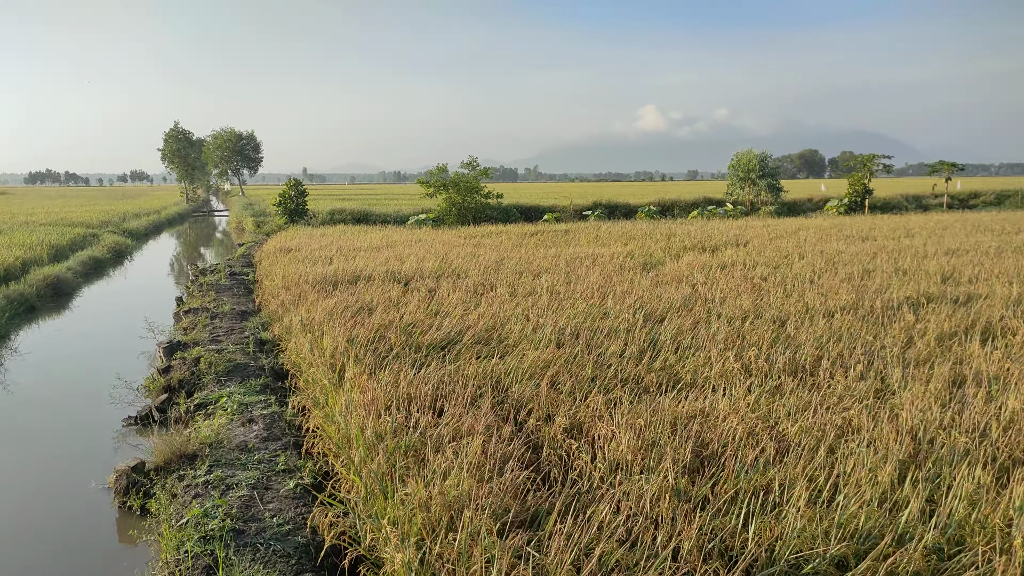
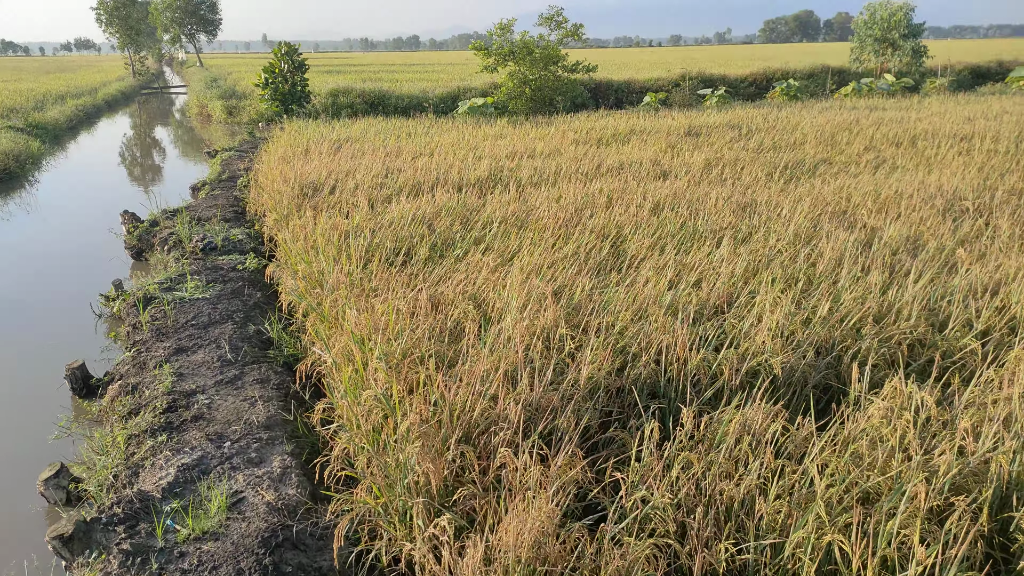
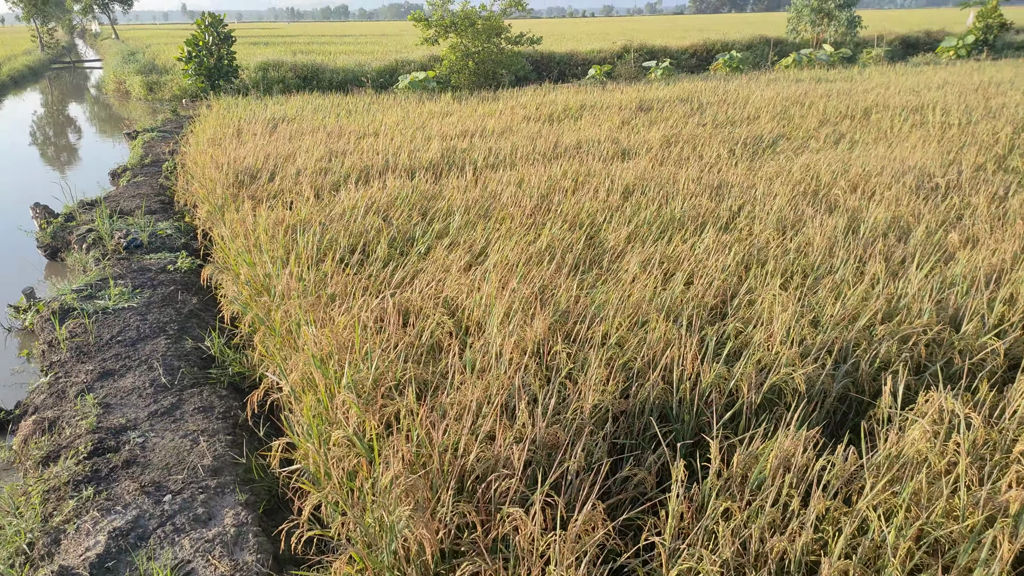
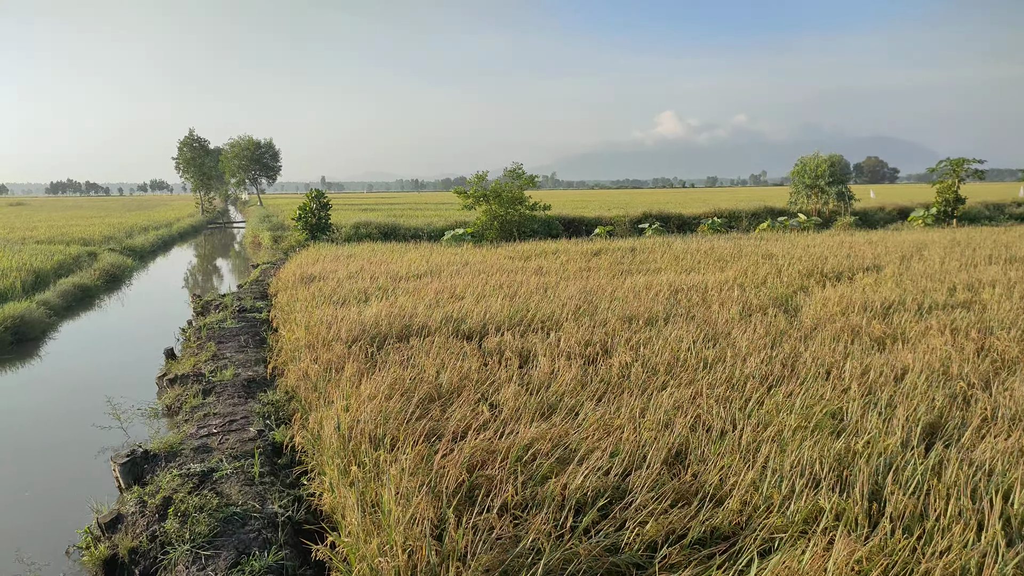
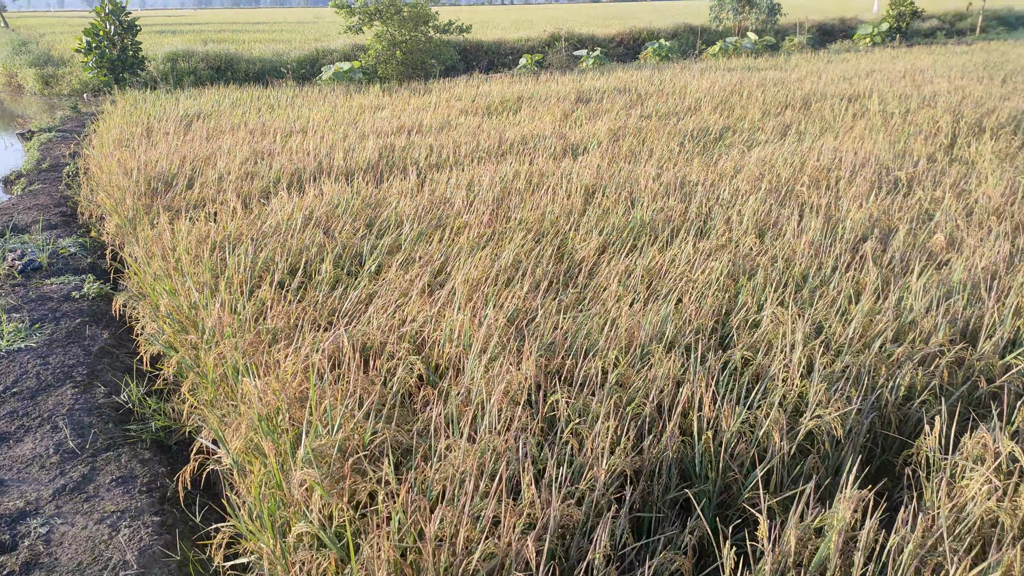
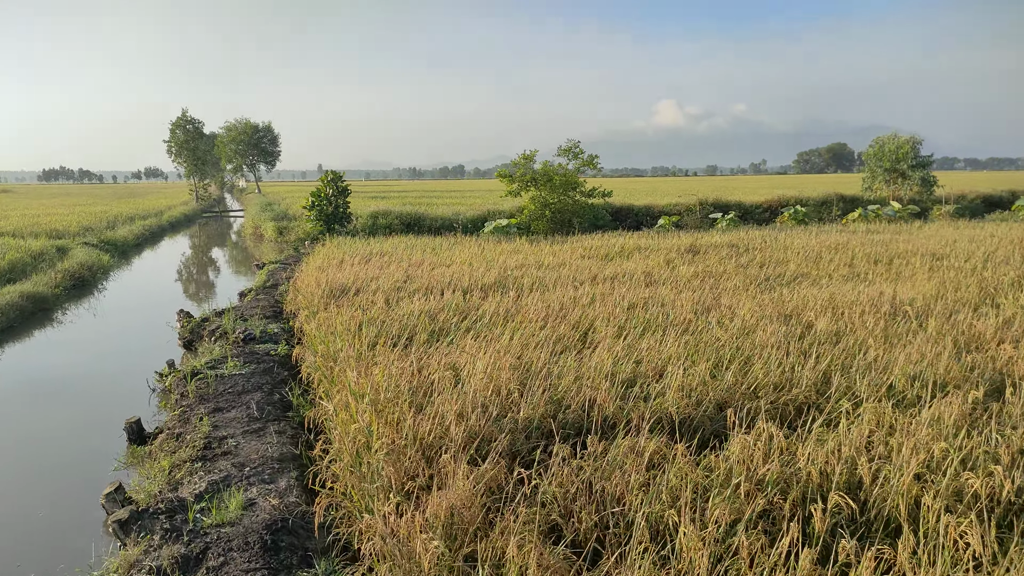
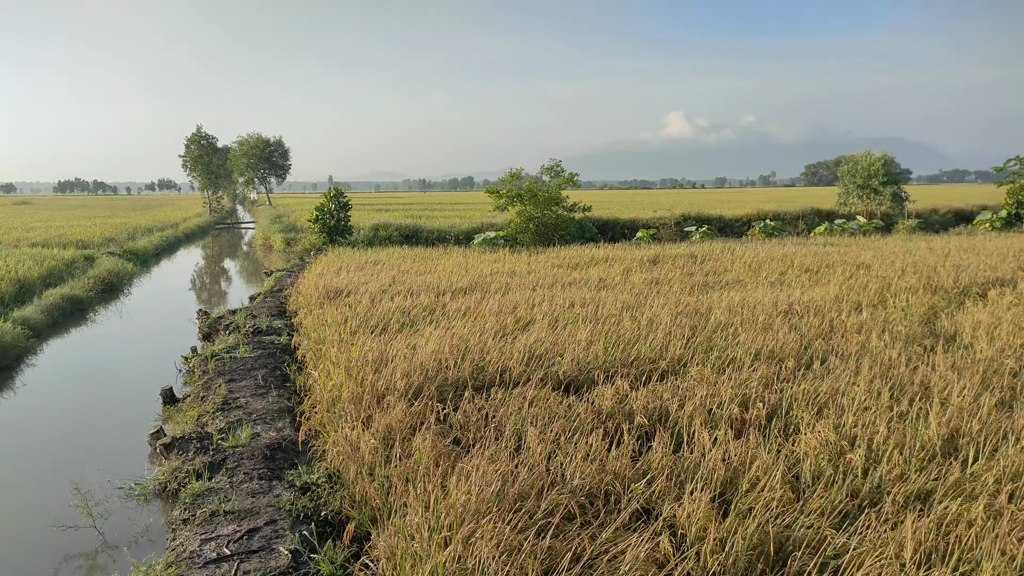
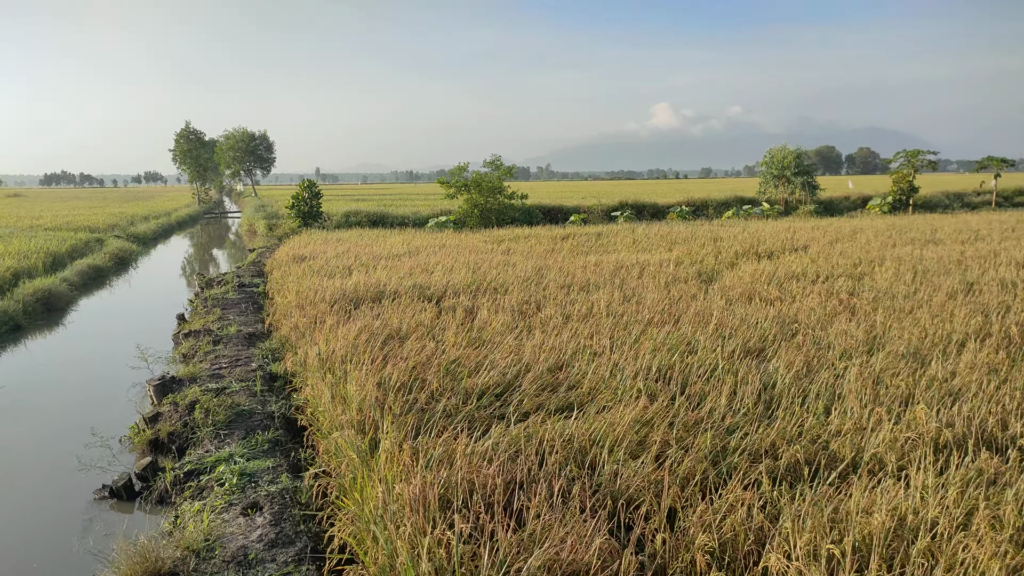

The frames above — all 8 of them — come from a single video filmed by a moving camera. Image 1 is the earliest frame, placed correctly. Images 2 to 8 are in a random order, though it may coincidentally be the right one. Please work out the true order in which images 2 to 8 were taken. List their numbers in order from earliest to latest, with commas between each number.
8, 4, 7, 6, 2, 3, 5
